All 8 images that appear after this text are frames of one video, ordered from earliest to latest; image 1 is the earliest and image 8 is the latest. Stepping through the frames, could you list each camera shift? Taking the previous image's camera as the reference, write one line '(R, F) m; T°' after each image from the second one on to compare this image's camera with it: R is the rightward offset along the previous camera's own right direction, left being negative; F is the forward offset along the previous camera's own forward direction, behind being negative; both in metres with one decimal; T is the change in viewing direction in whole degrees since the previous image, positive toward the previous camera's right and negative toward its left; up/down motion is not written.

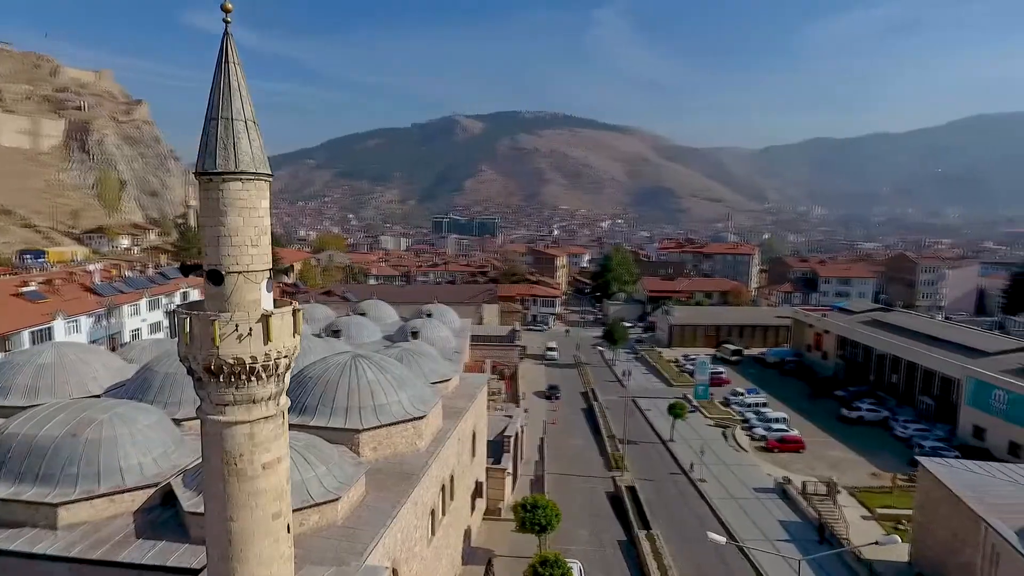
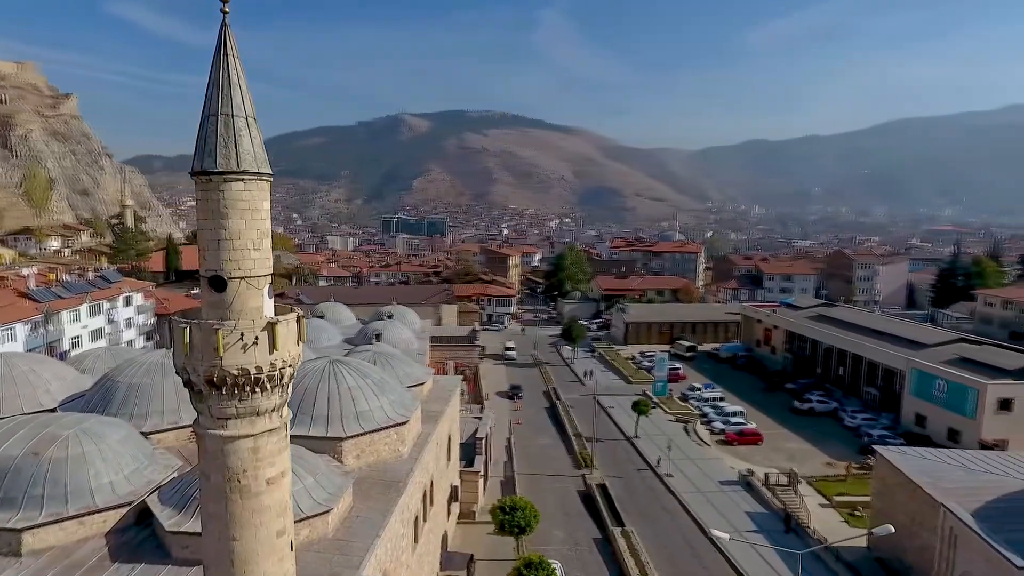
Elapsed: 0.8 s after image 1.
(-0.5, +0.1) m; +5°
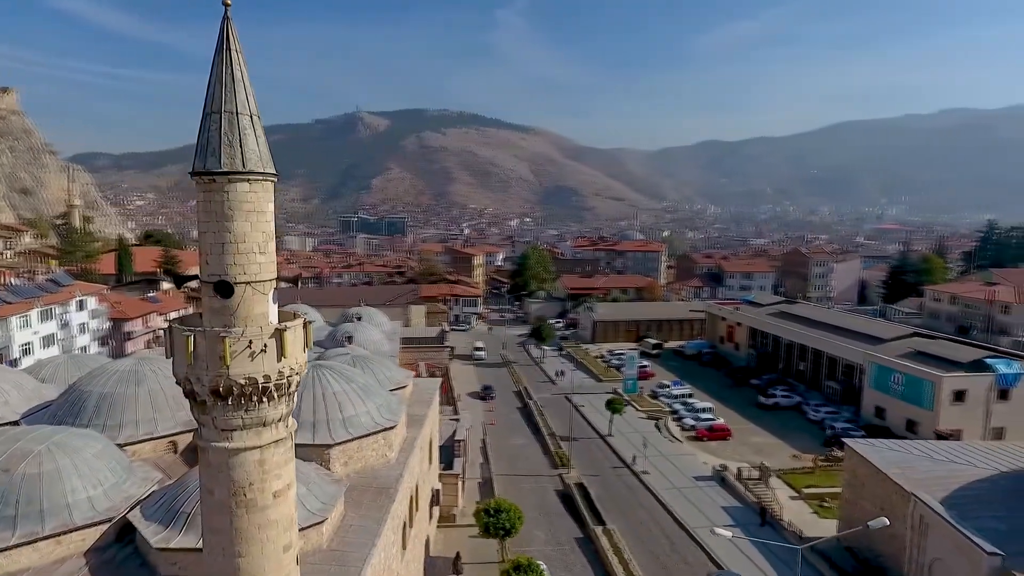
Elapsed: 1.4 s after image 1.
(-0.4, +0.1) m; +4°
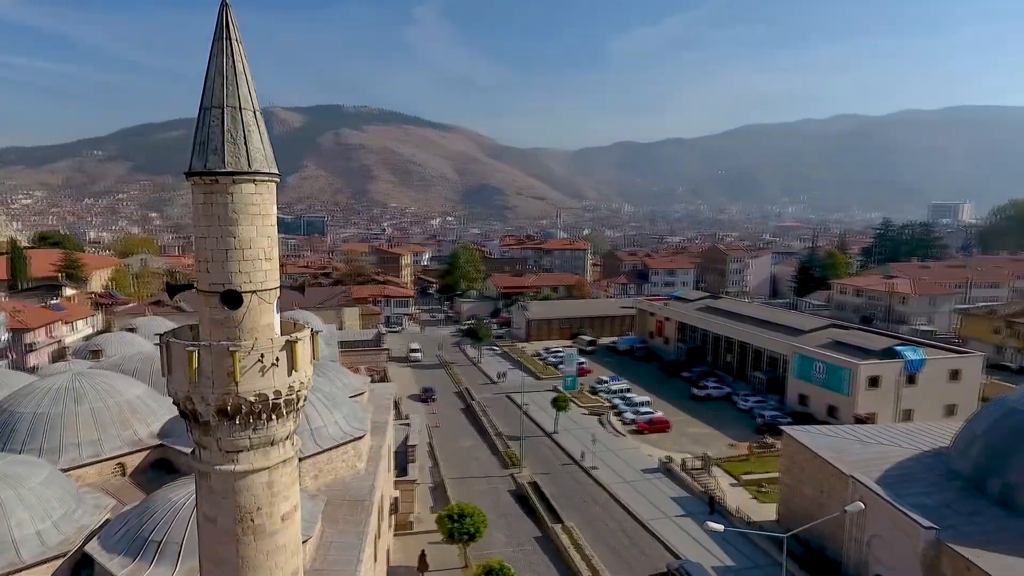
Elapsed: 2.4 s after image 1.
(-0.7, +0.1) m; +7°
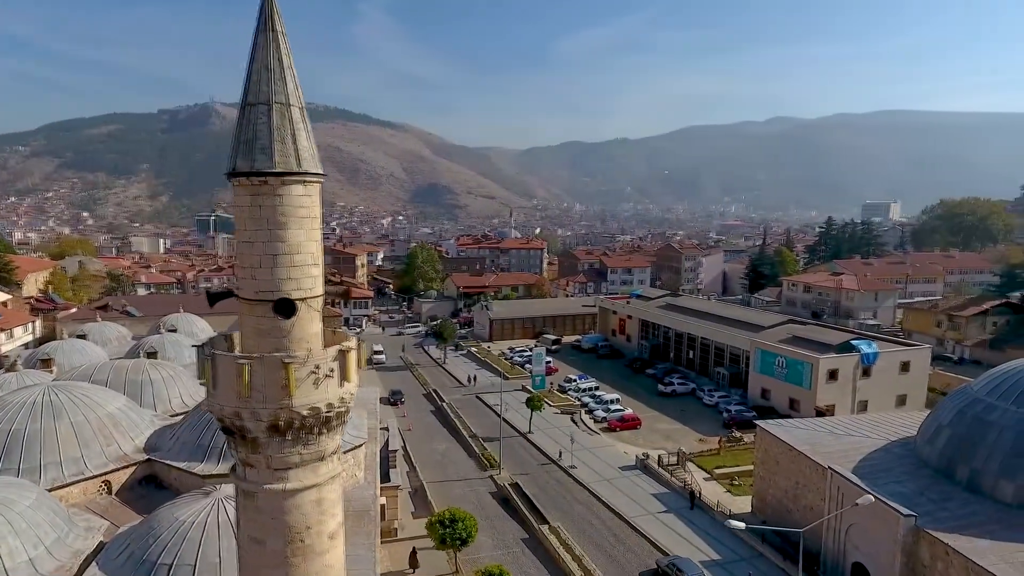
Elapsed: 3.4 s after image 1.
(-0.7, +0.1) m; +4°
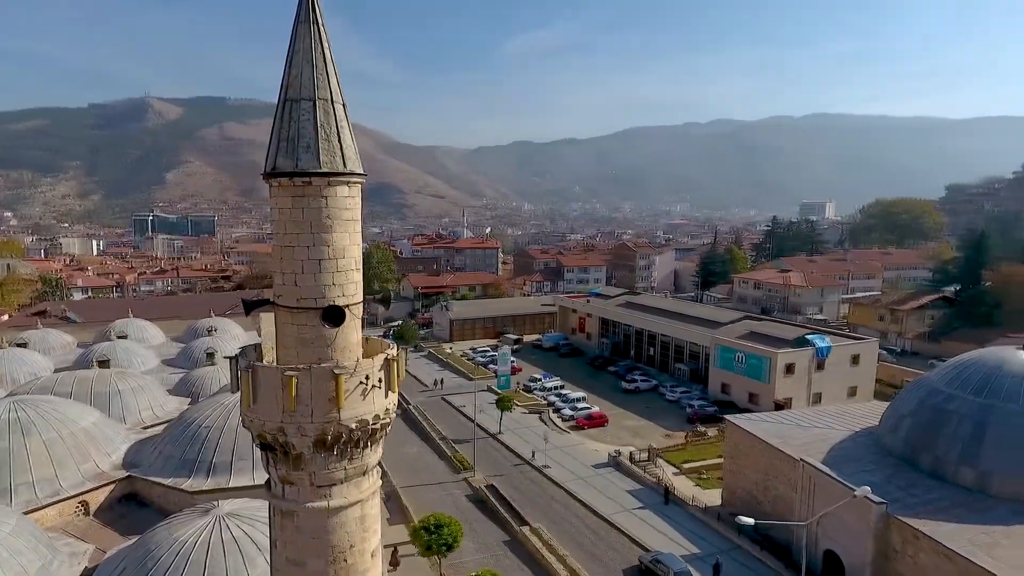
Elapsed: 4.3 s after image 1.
(-0.6, +0.1) m; +5°
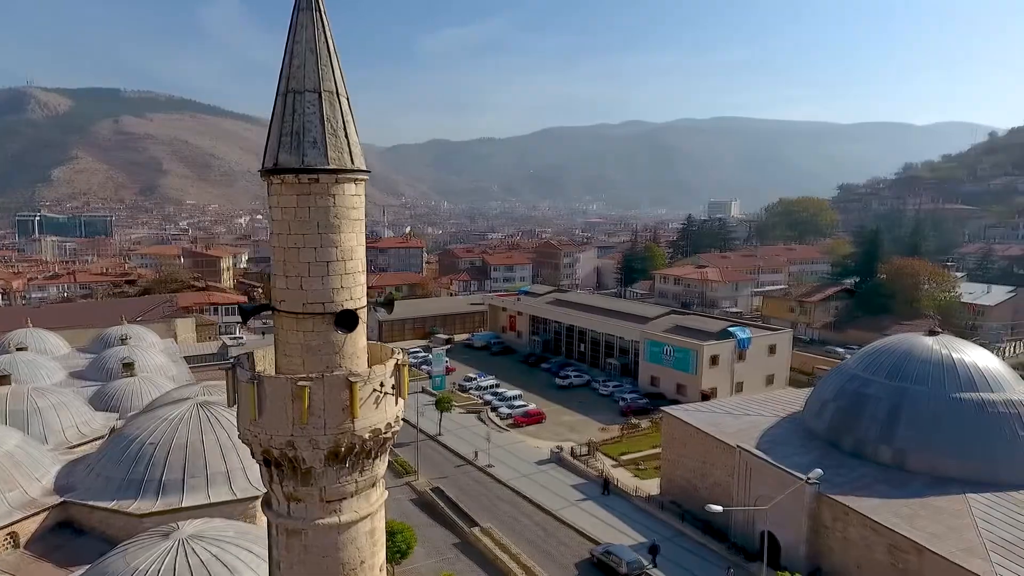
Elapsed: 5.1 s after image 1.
(-0.5, +0.1) m; +7°
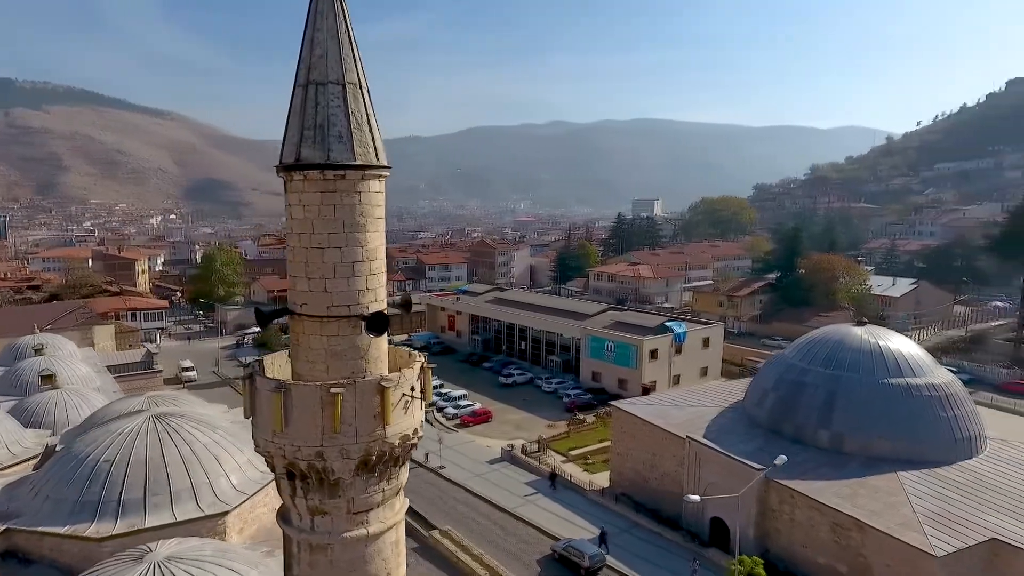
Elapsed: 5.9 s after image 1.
(-0.5, +0.1) m; +6°
